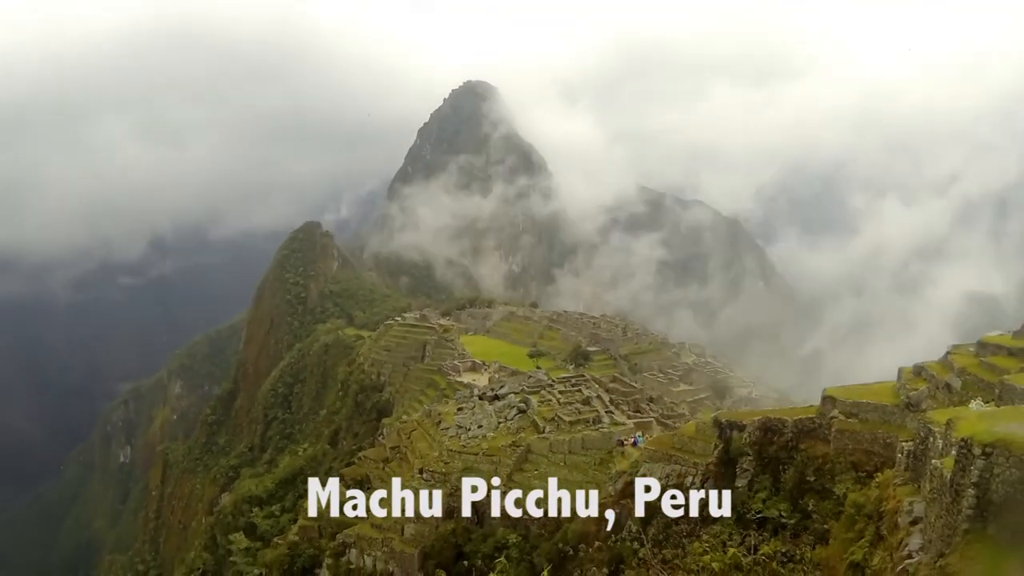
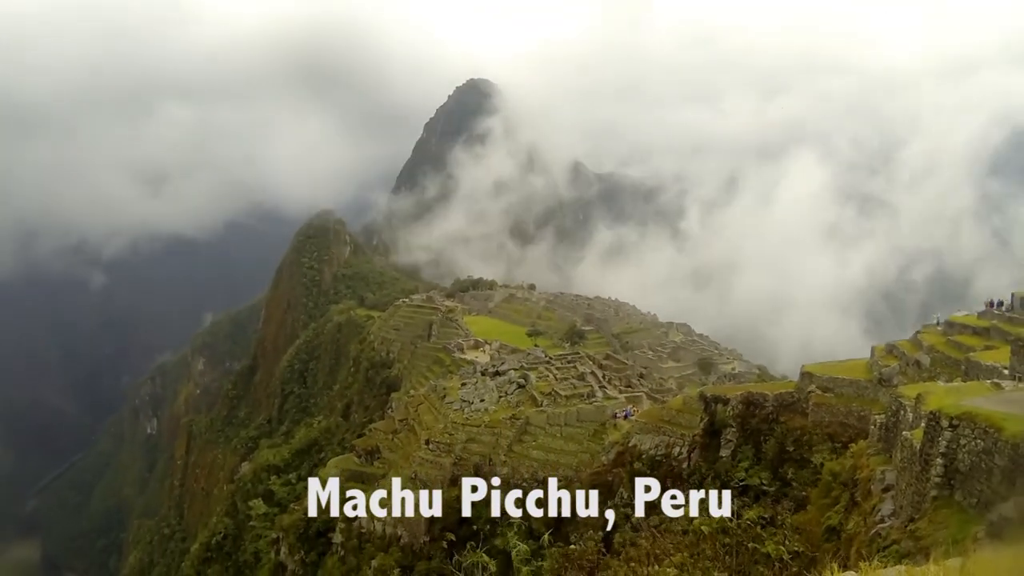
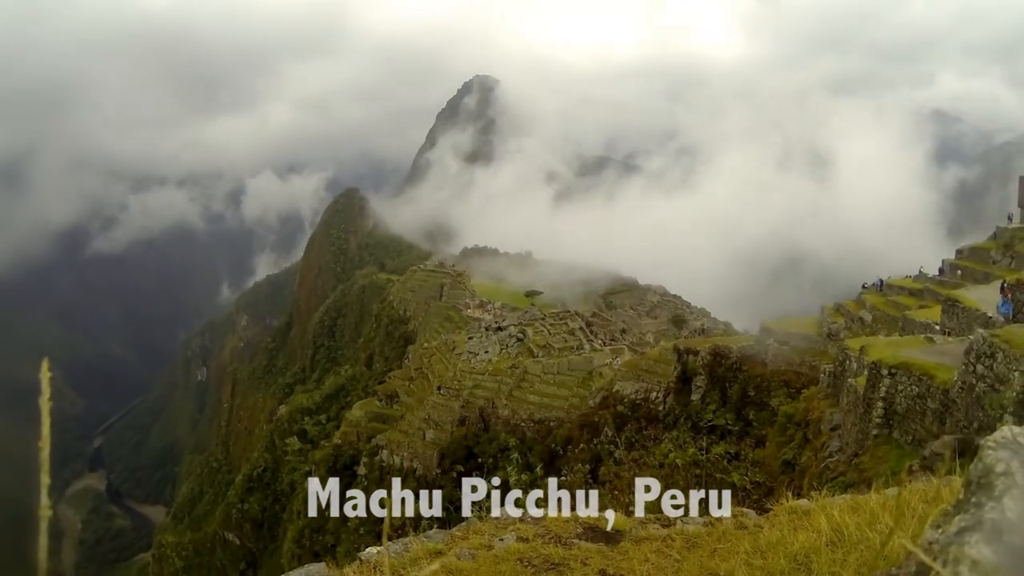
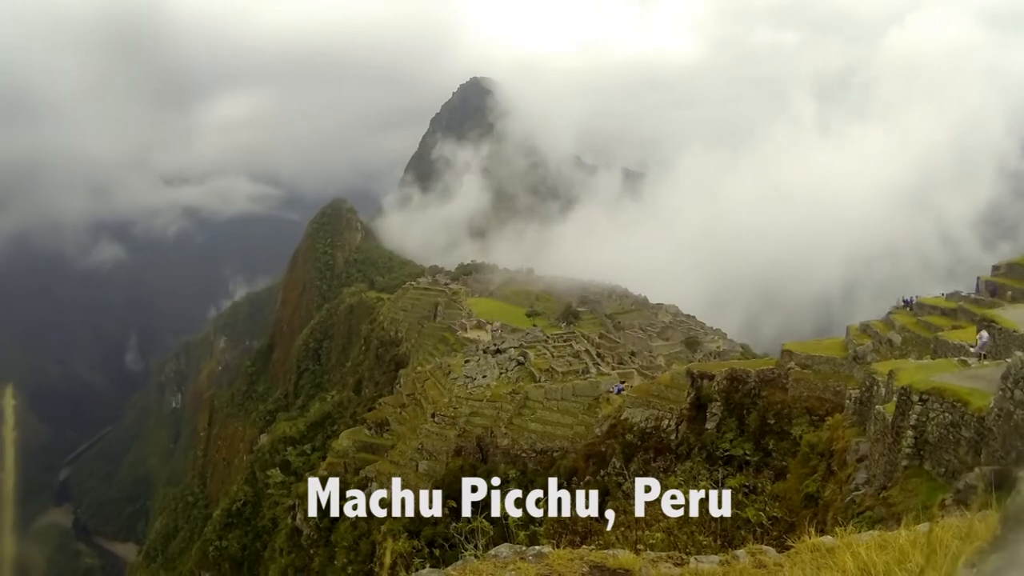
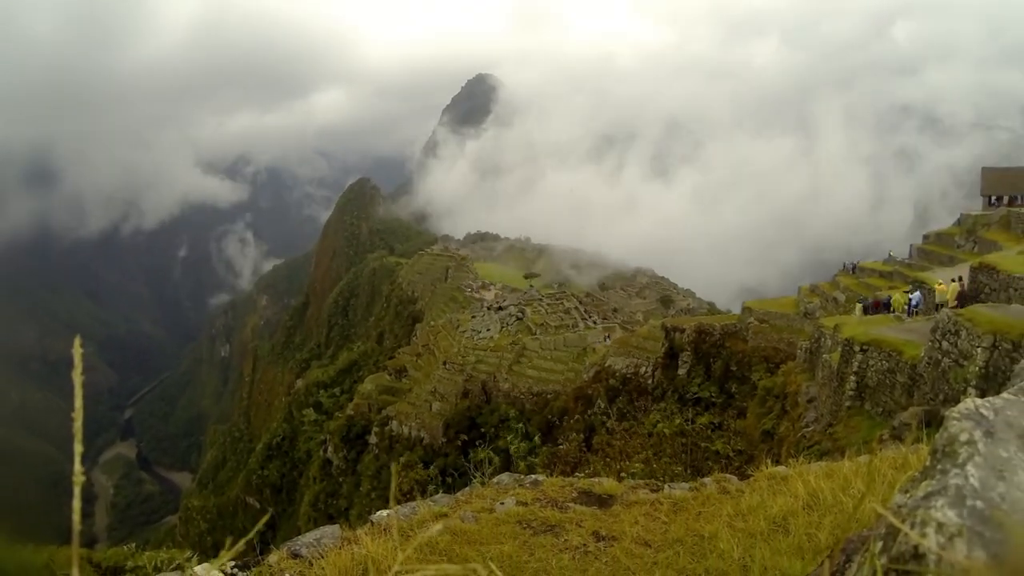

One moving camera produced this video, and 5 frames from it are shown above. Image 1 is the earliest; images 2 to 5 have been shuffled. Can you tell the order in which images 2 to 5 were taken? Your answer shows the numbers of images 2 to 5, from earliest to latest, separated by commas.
2, 4, 3, 5
